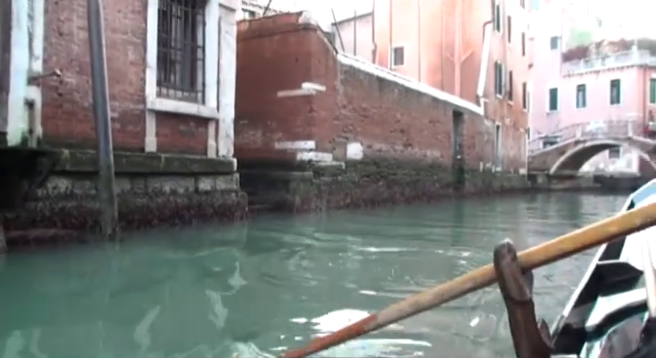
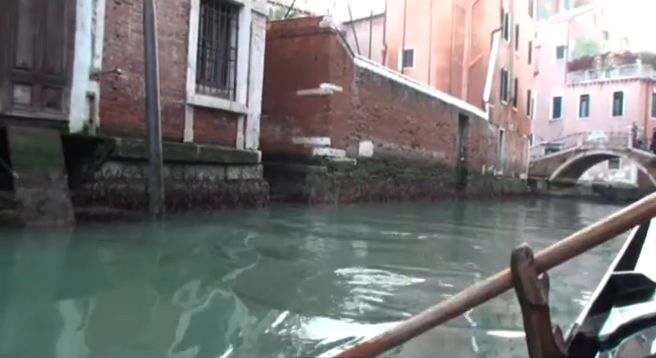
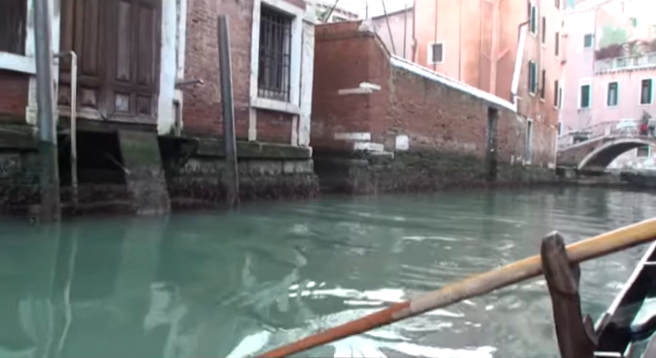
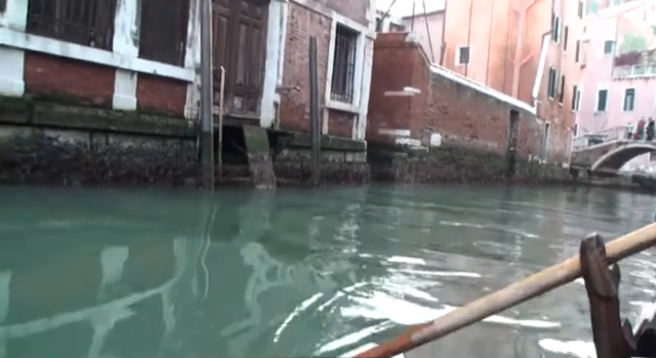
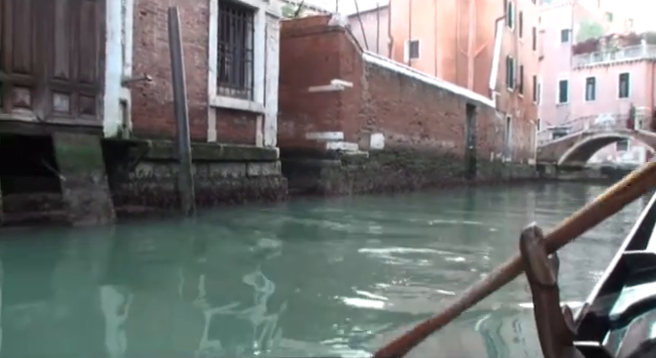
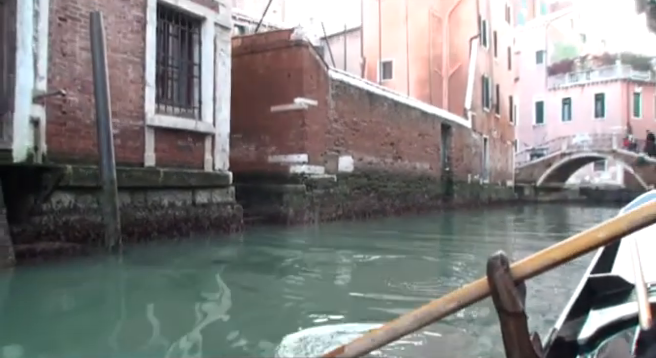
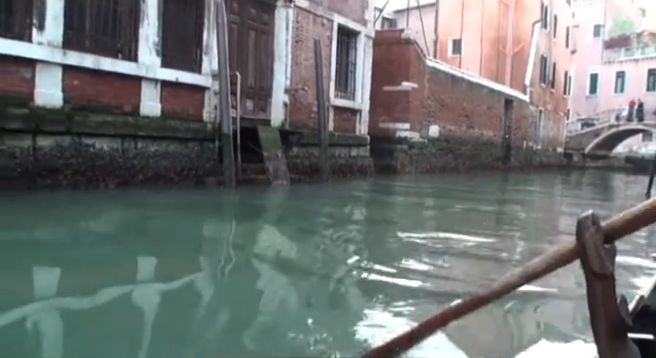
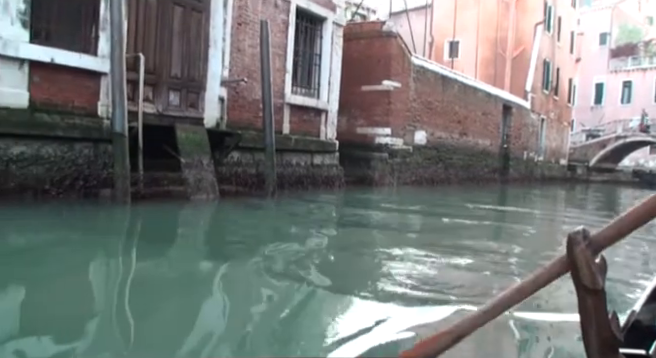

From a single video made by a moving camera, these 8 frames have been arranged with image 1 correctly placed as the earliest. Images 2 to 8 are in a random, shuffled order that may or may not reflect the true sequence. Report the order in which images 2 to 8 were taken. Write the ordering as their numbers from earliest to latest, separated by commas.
6, 2, 5, 3, 8, 4, 7
